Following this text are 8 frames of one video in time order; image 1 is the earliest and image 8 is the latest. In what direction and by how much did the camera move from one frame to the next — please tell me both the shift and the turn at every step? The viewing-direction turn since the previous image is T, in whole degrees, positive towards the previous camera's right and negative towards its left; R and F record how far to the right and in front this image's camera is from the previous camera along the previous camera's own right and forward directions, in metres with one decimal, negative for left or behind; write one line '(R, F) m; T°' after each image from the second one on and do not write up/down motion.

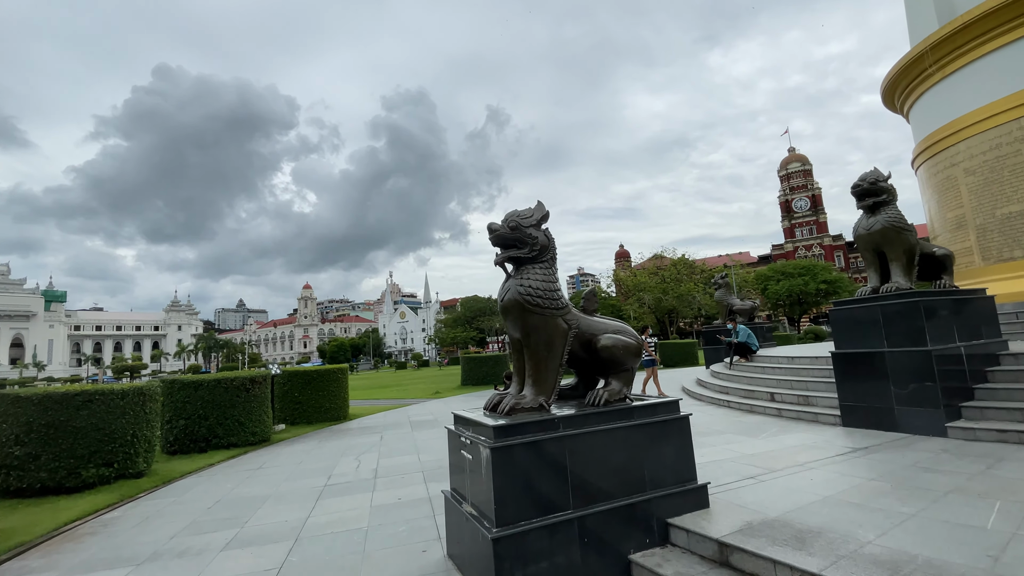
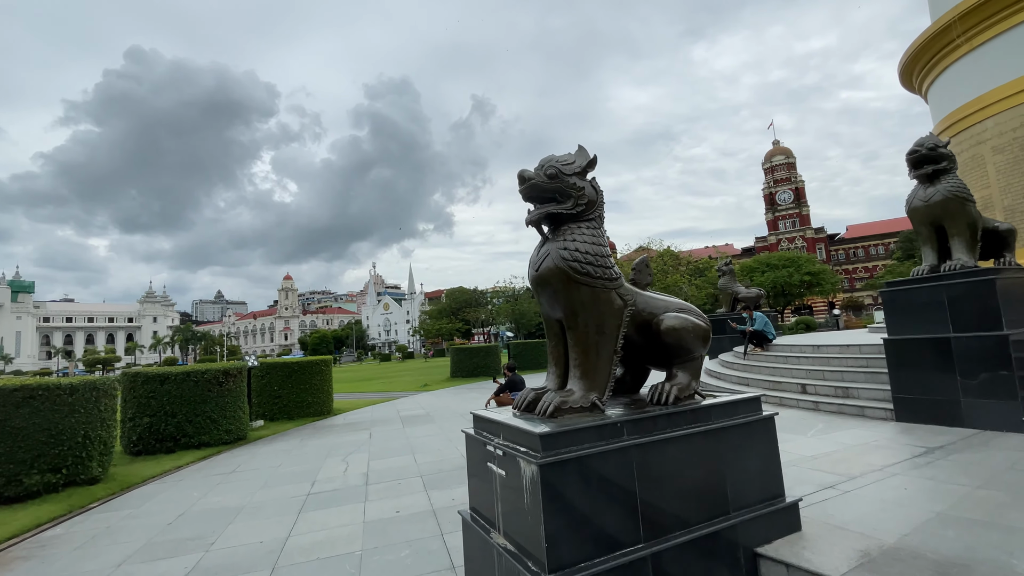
(-0.3, +0.7) m; +2°
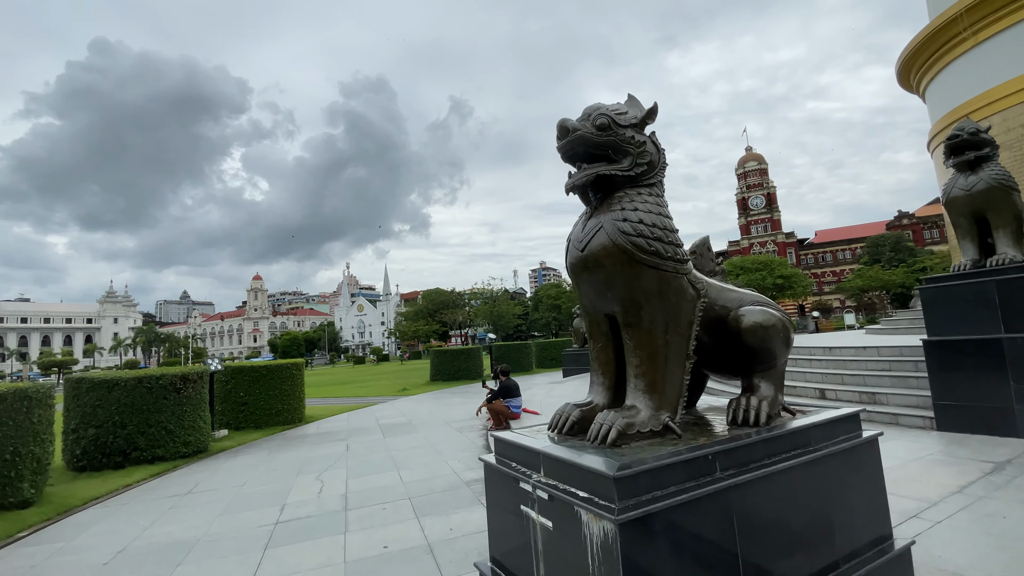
(-0.2, +0.6) m; +3°
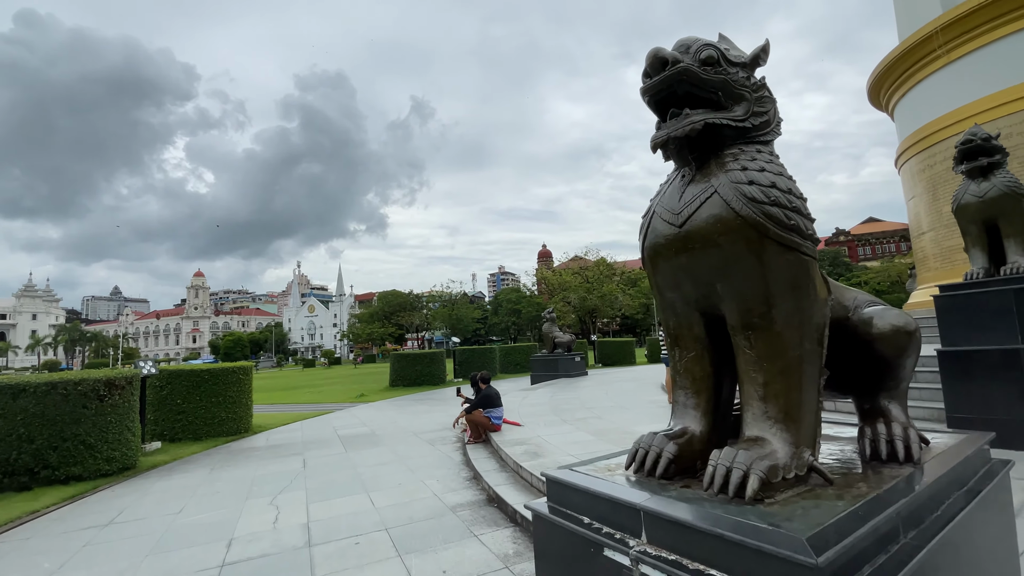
(-0.3, +0.5) m; +5°
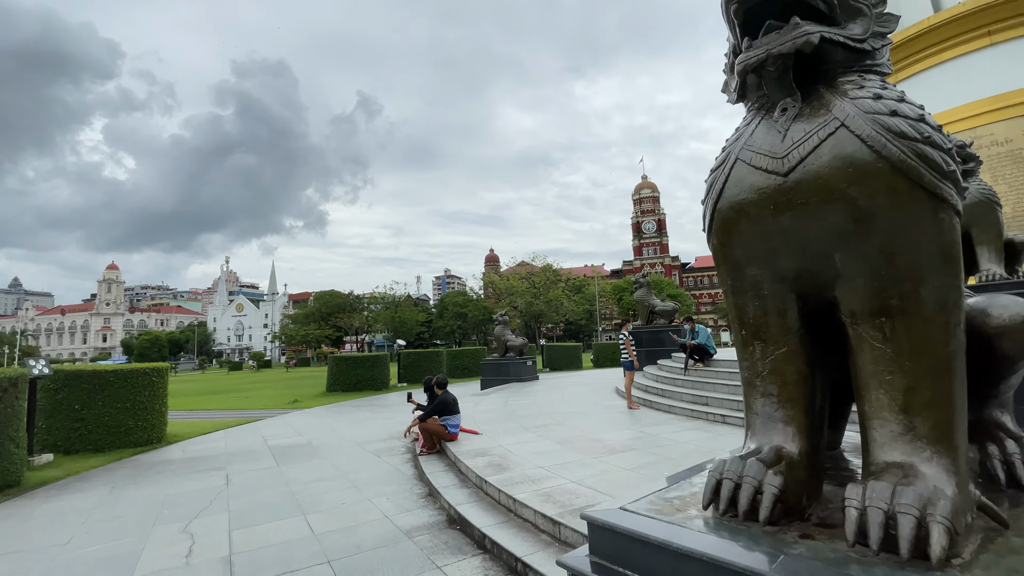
(-0.2, +0.5) m; +7°
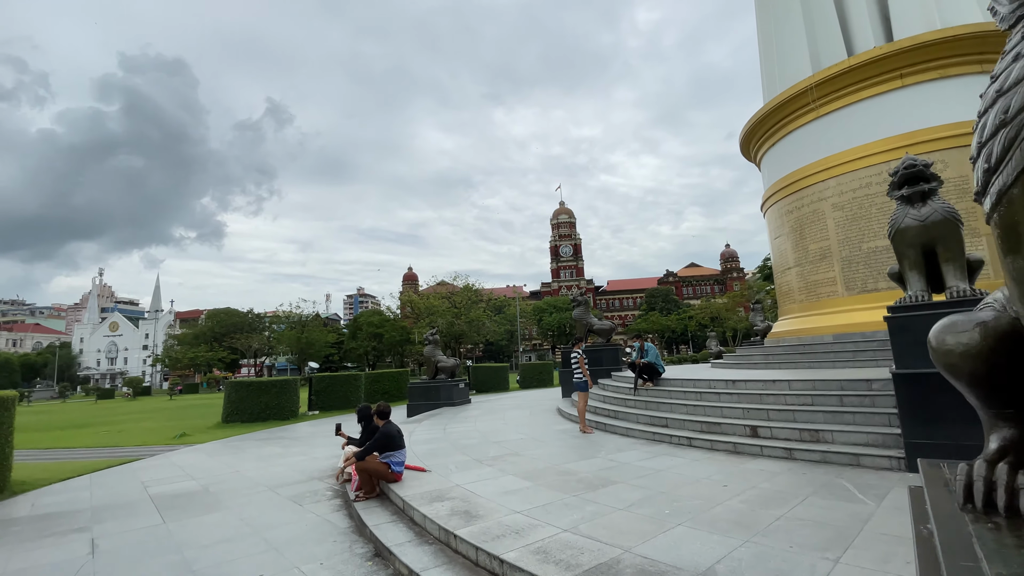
(-0.4, +0.7) m; +10°
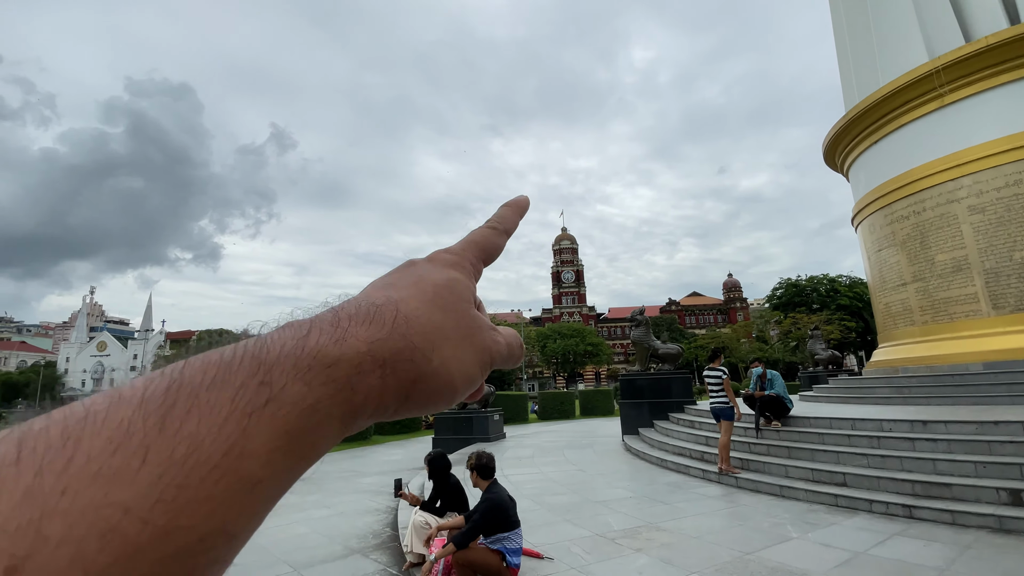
(-1.1, +1.5) m; +1°
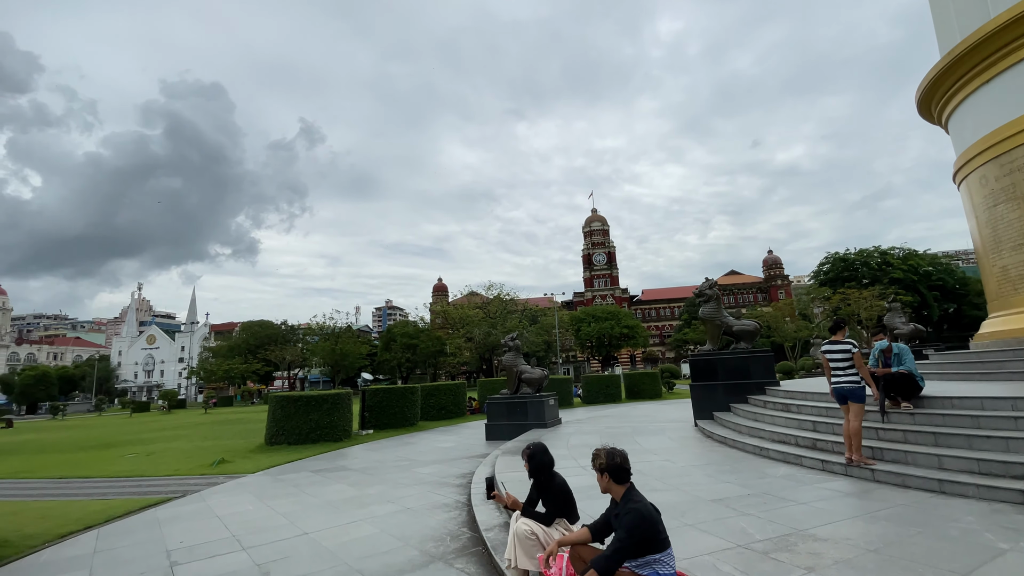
(-0.5, +0.7) m; -4°
